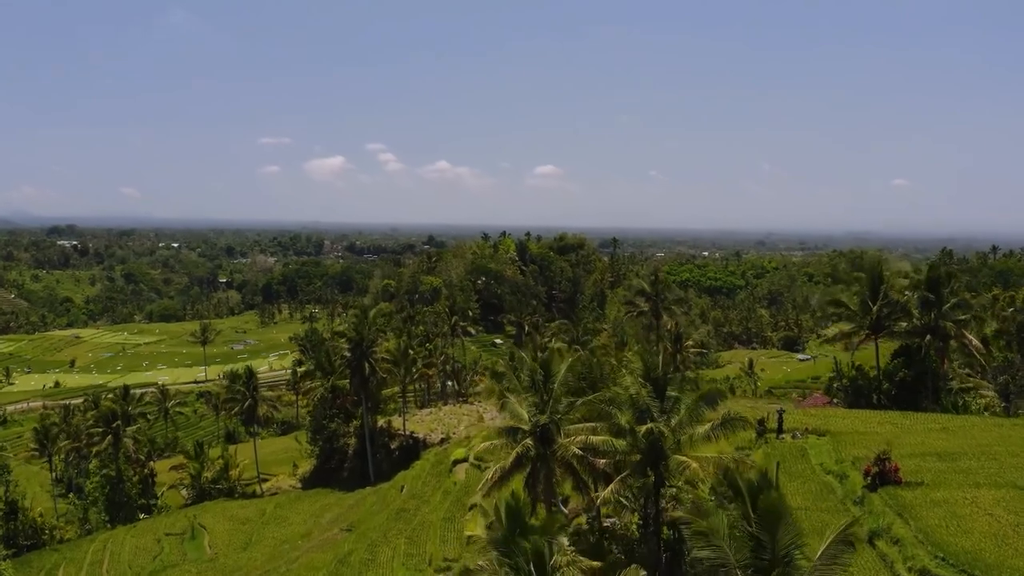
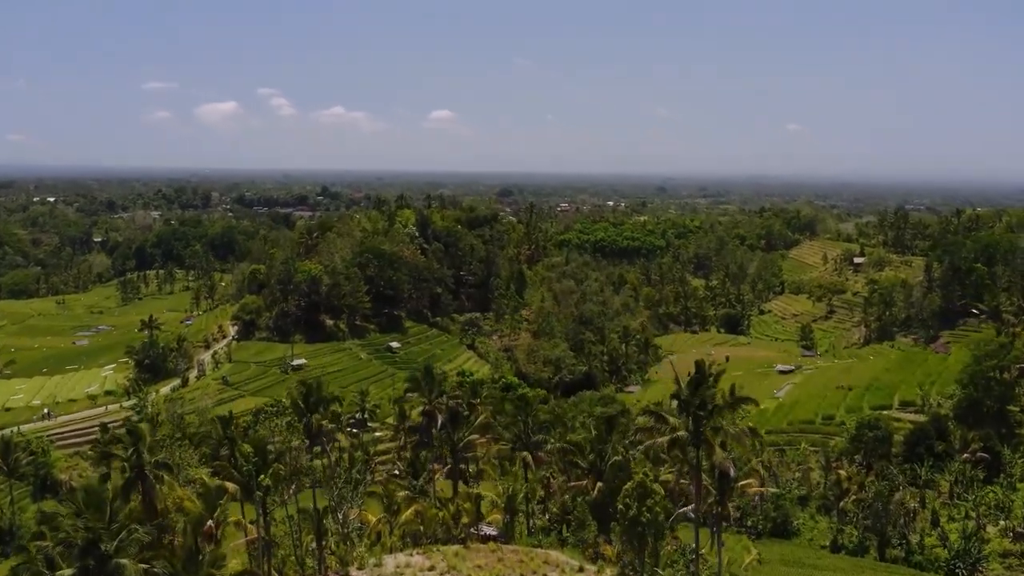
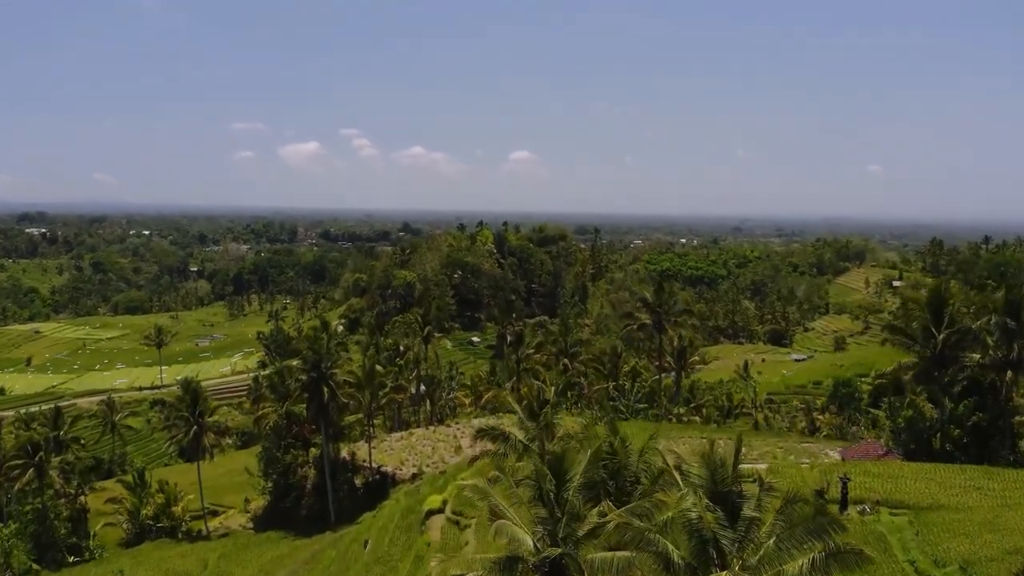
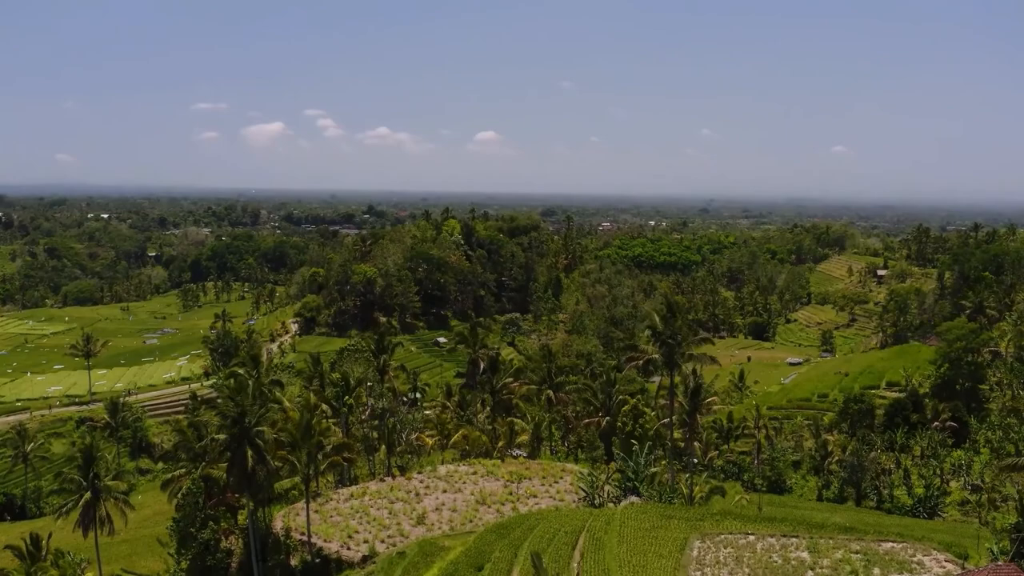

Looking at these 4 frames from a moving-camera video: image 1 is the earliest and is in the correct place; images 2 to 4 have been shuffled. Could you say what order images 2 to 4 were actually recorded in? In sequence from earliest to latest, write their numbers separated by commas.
3, 4, 2
